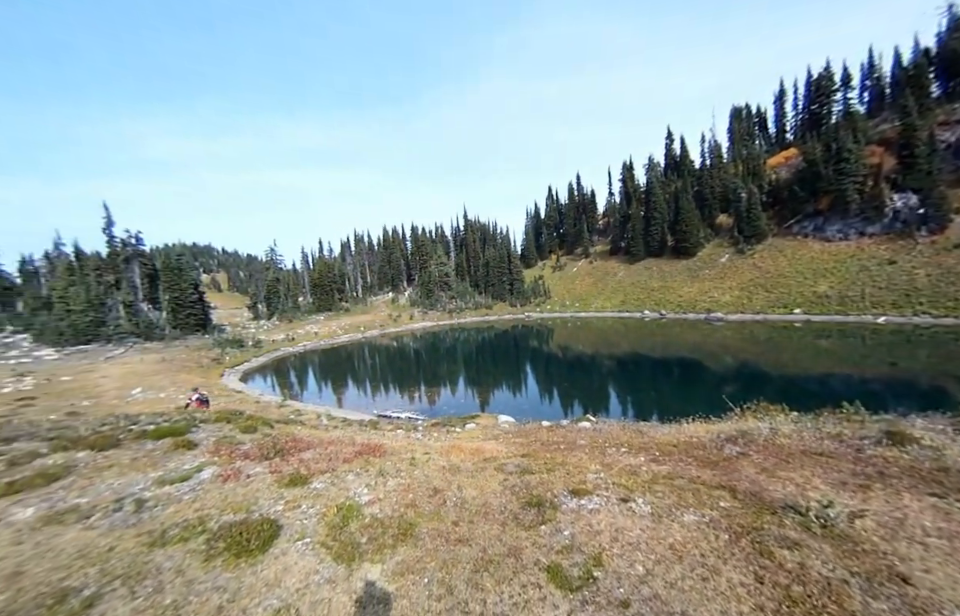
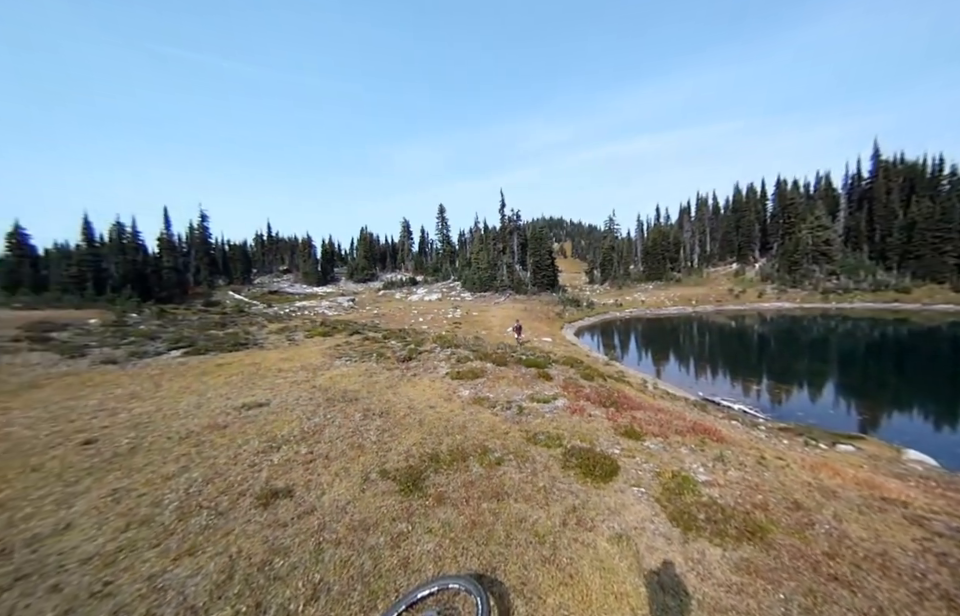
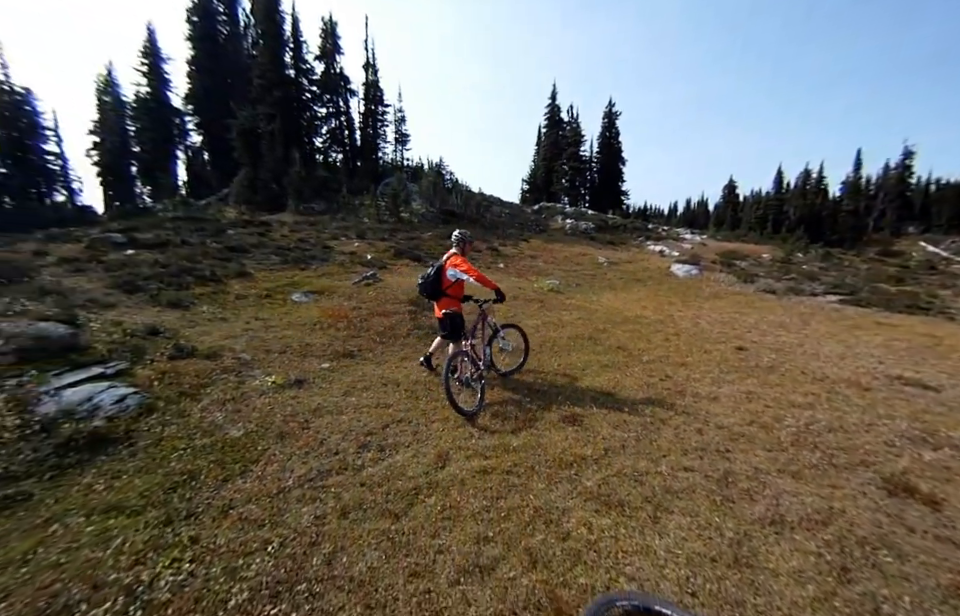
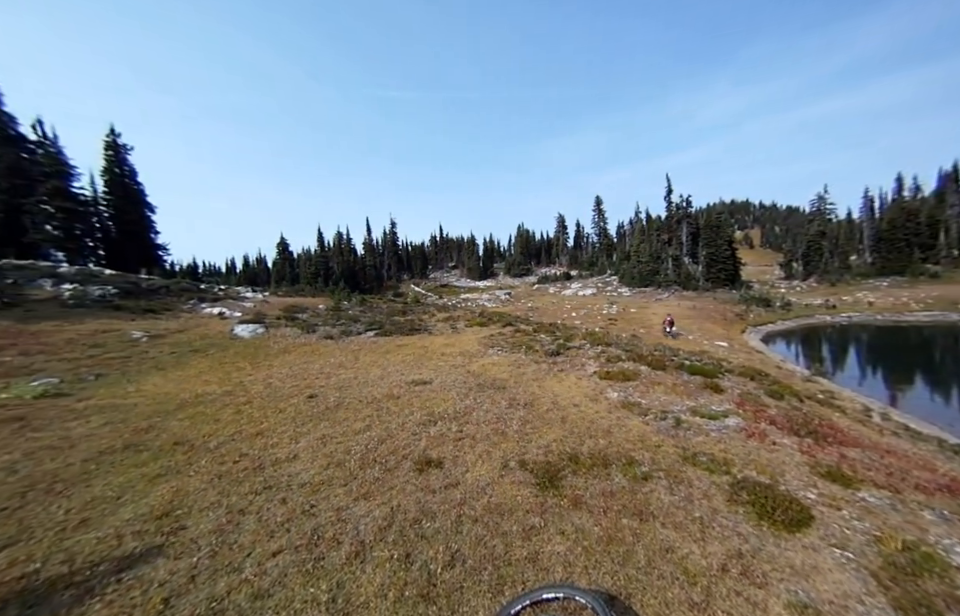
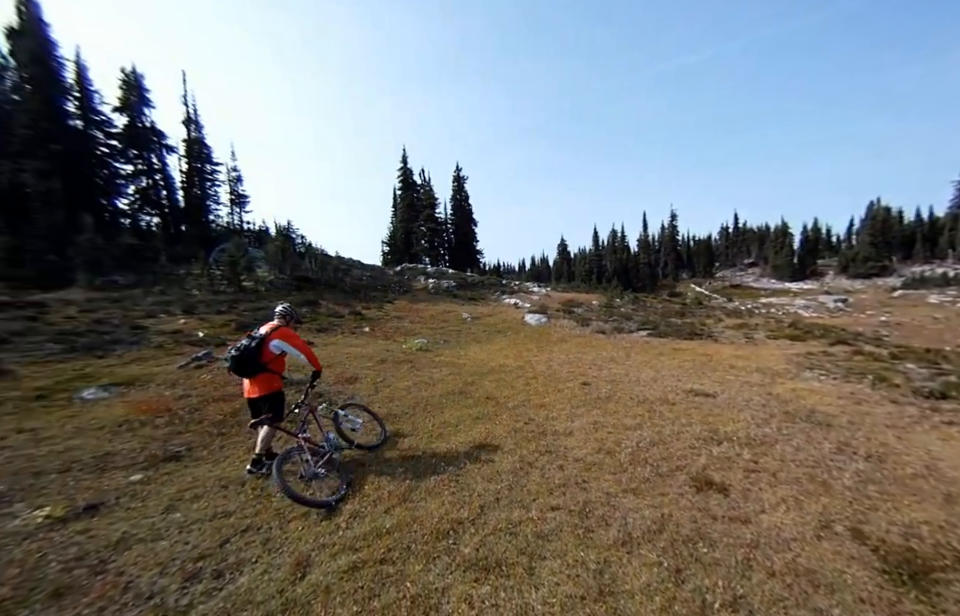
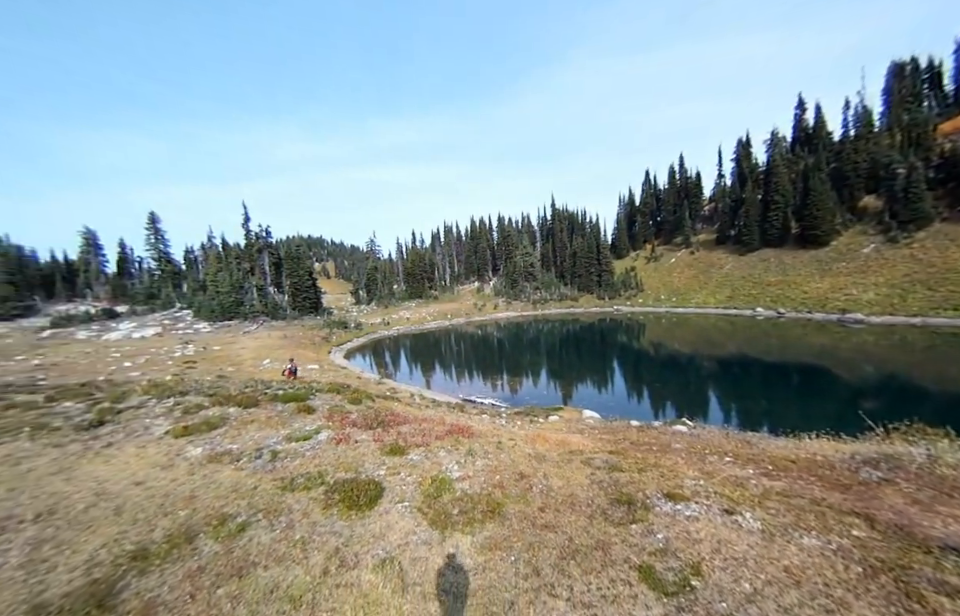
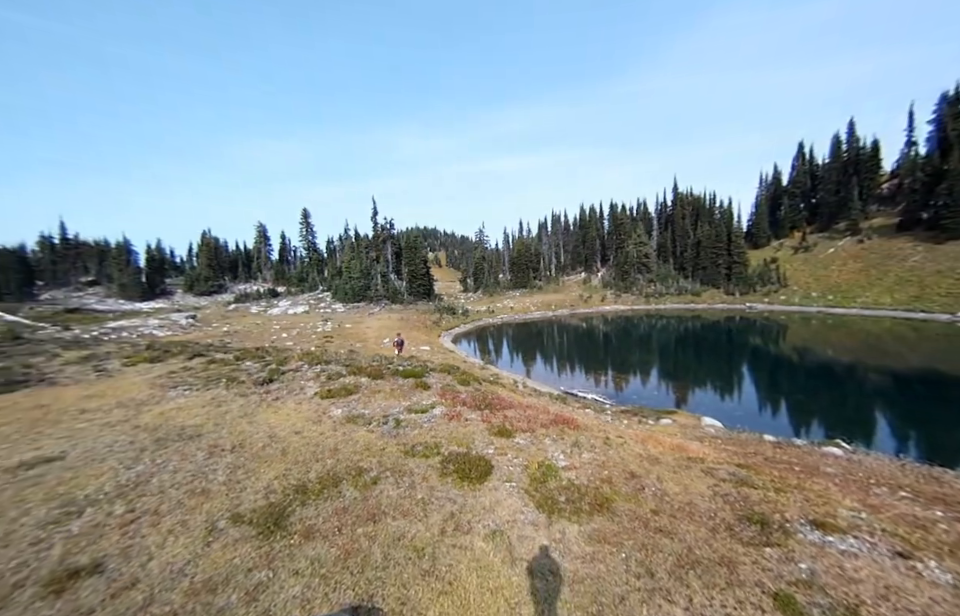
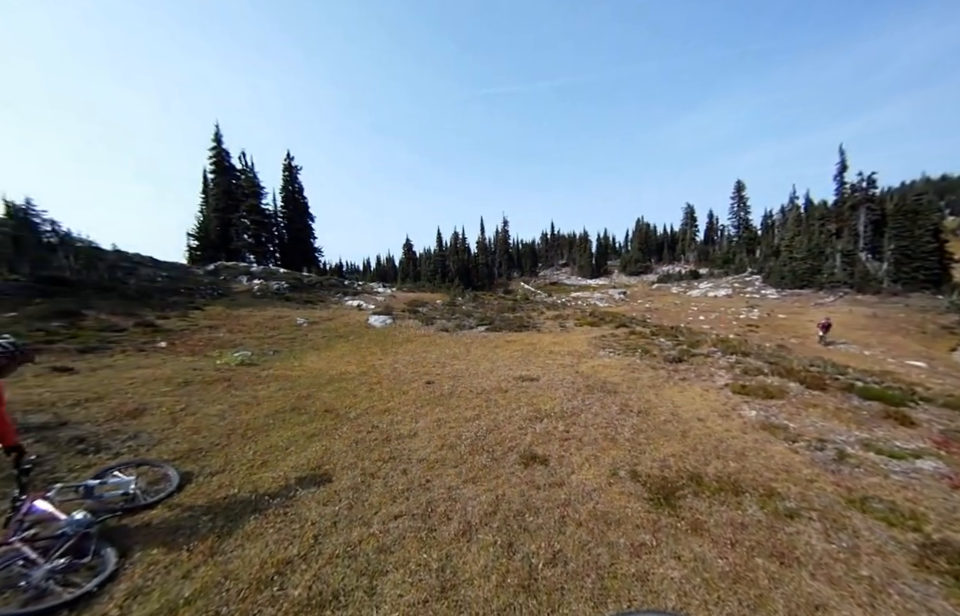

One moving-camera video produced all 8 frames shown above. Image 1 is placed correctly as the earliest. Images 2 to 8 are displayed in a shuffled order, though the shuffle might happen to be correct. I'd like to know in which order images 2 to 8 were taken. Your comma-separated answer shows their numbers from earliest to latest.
6, 7, 2, 4, 8, 5, 3
